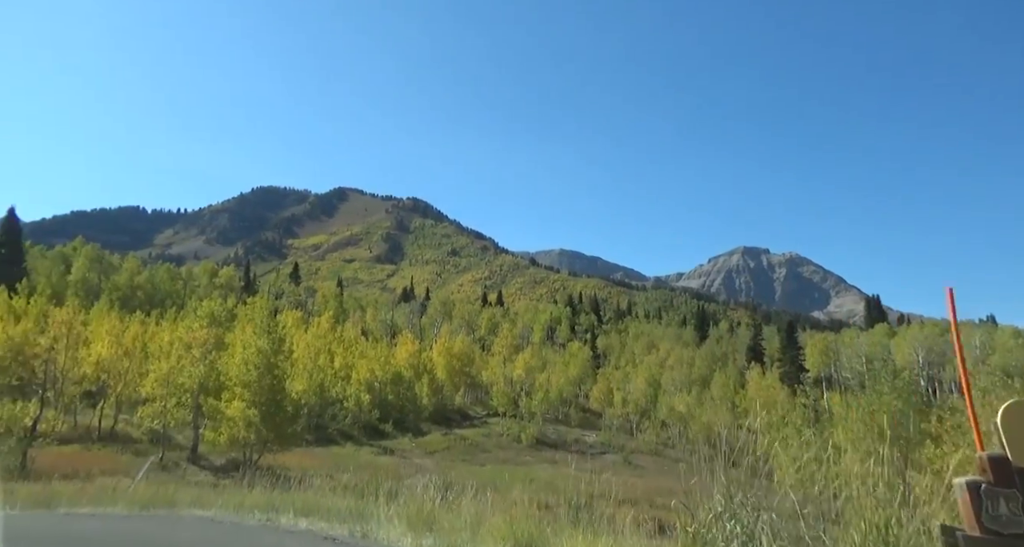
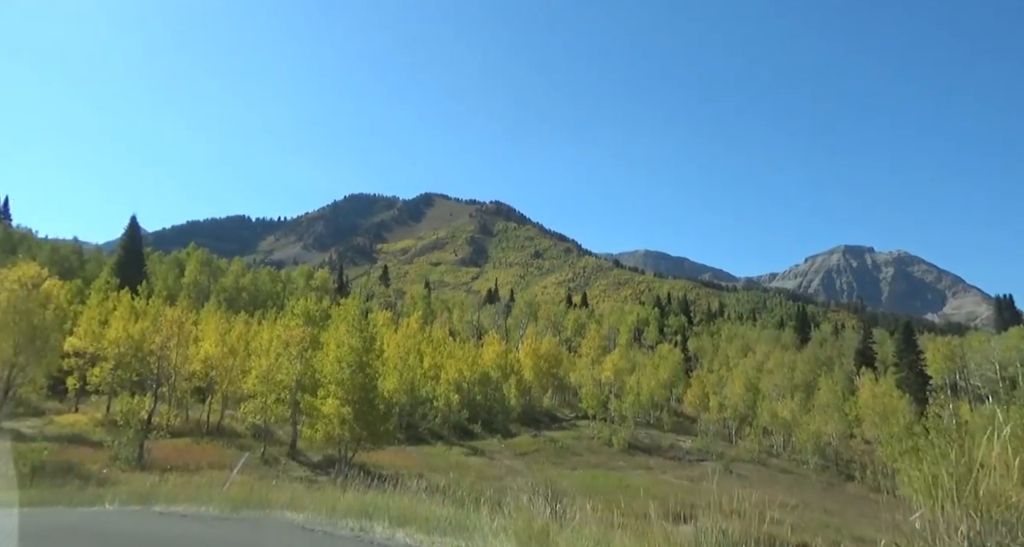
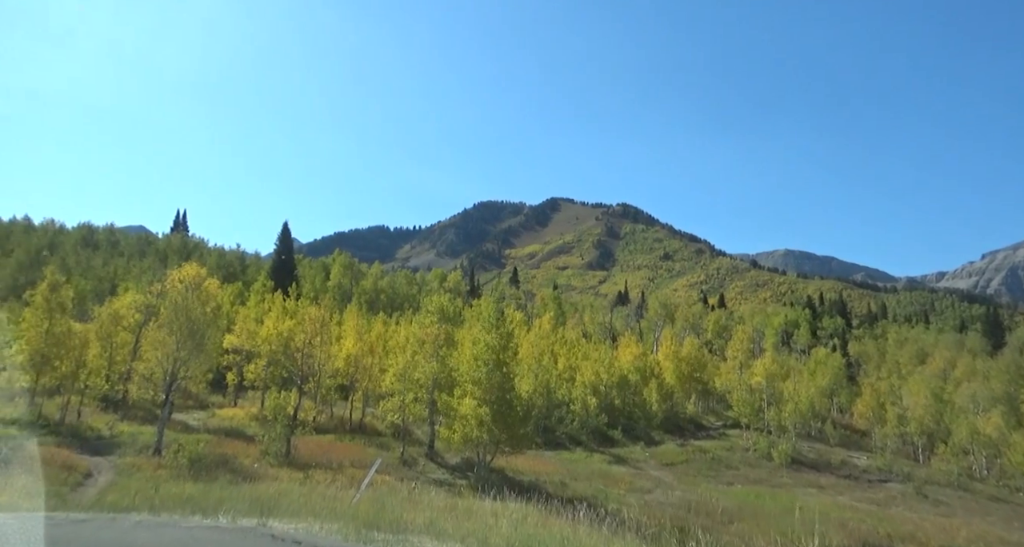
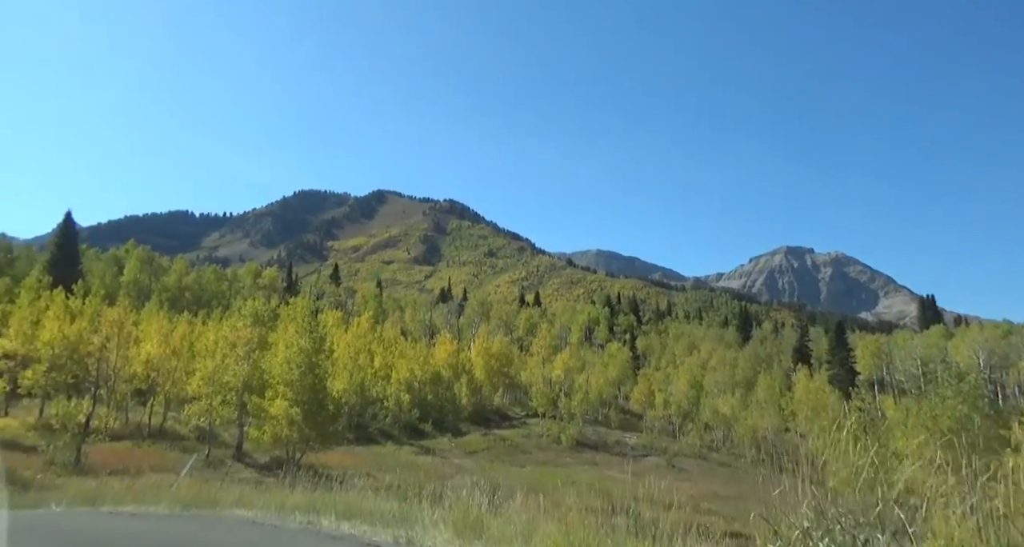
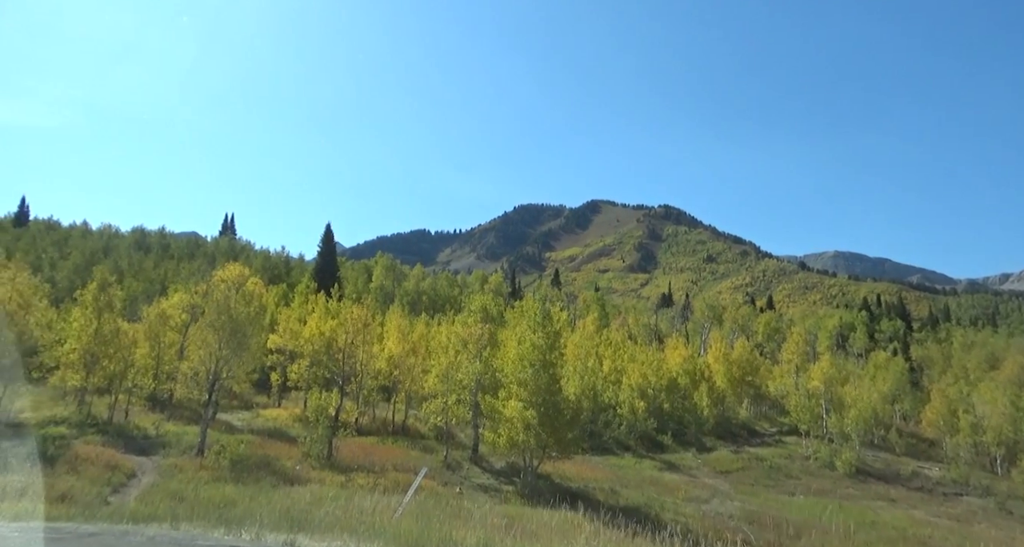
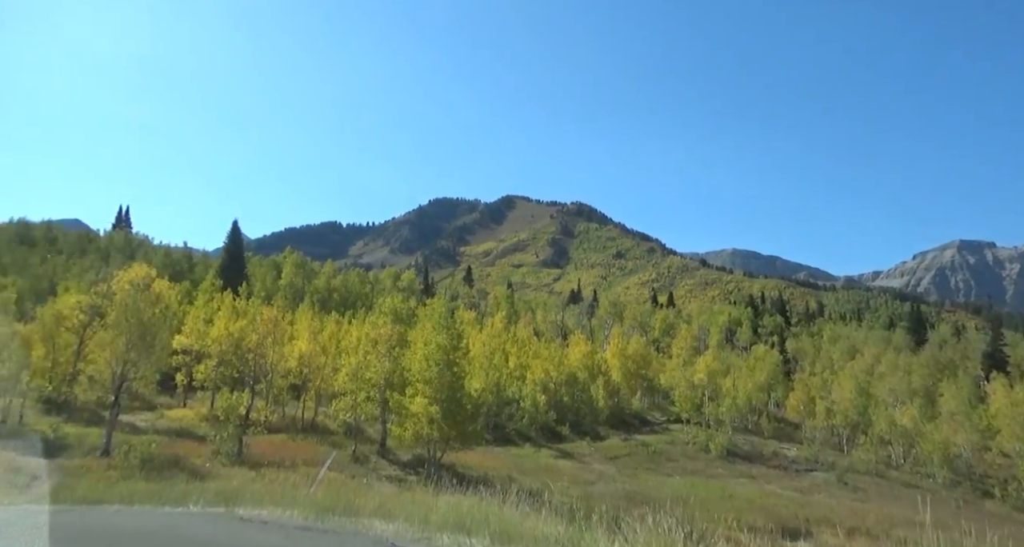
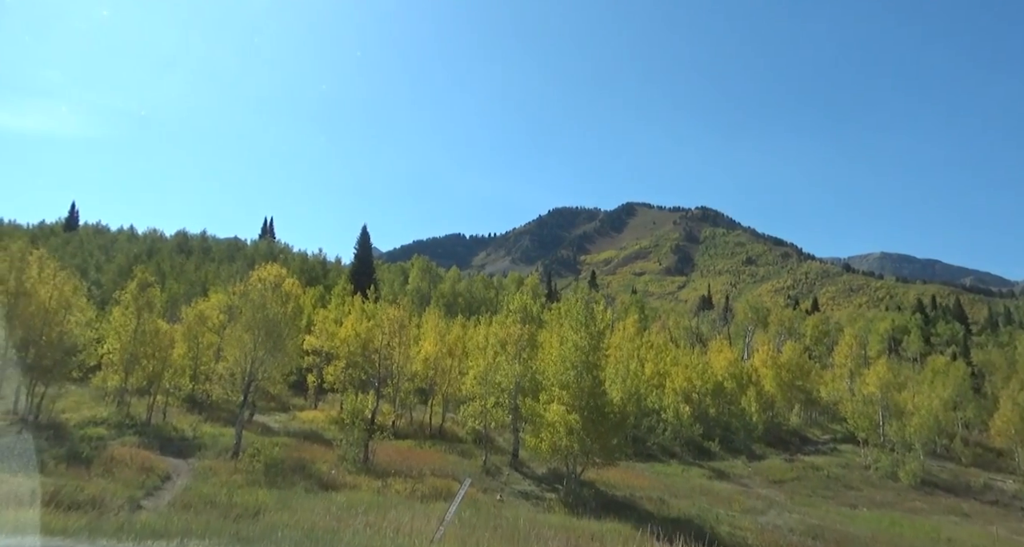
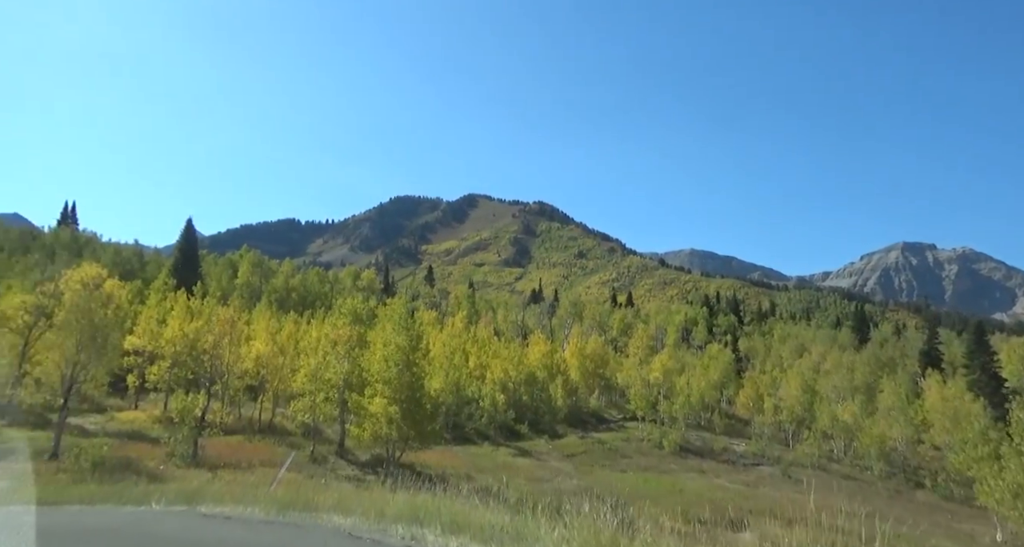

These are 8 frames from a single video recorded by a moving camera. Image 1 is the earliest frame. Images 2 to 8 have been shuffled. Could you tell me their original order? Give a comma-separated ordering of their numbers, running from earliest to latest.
4, 2, 8, 6, 3, 5, 7
